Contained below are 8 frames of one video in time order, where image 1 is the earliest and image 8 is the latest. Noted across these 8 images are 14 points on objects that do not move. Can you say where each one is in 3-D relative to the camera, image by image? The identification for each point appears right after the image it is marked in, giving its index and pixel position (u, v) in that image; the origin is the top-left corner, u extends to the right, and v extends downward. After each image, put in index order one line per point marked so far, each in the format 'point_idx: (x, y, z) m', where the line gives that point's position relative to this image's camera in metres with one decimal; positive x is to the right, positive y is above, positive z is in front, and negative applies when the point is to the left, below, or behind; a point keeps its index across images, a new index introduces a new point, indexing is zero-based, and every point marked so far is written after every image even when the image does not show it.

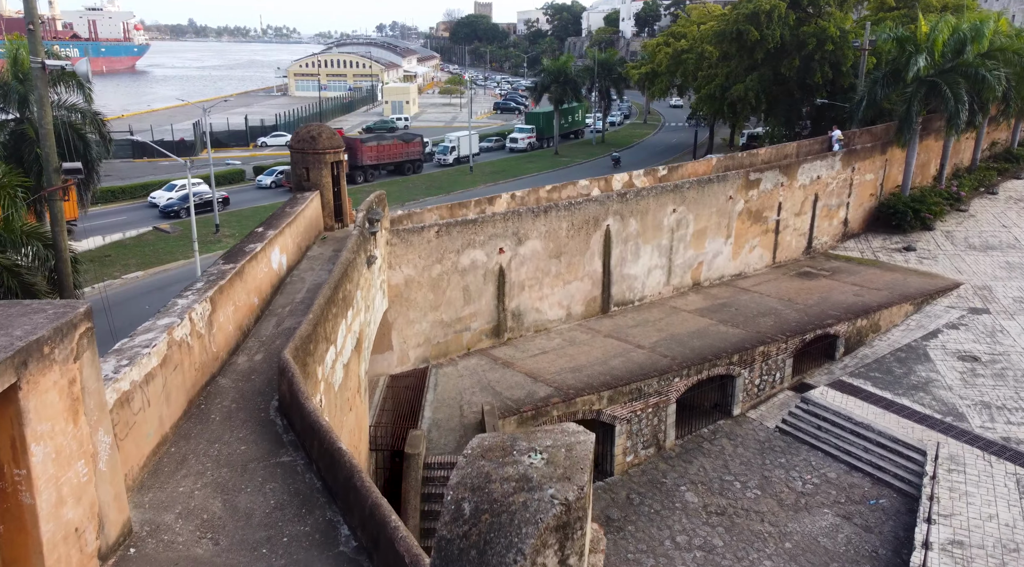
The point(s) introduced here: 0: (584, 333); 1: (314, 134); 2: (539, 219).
0: (+1.5, -1.1, +16.6) m
1: (-3.3, +2.5, +12.9) m
2: (+0.5, +1.3, +15.9) m
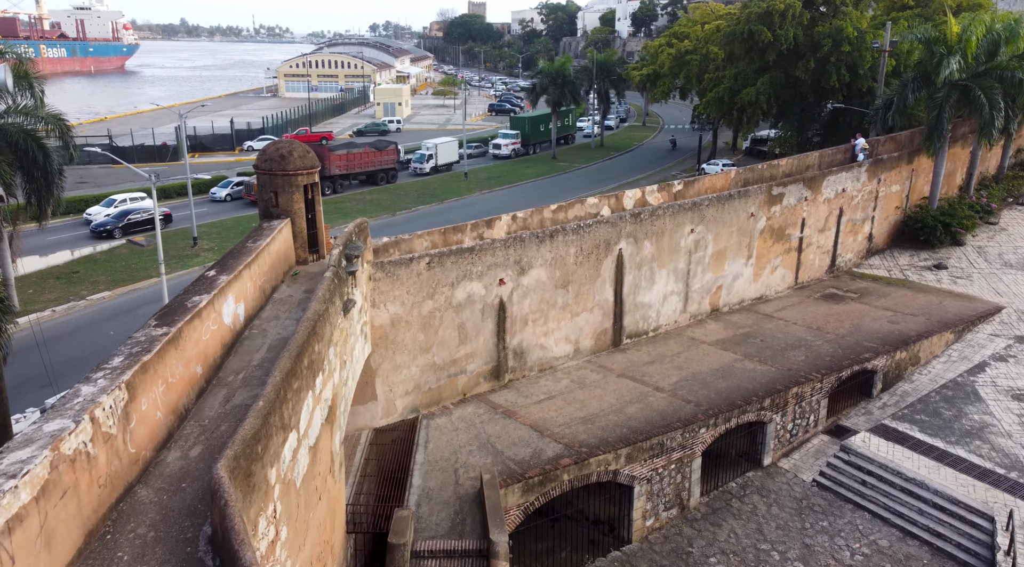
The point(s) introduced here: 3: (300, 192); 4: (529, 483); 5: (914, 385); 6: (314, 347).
0: (+1.6, -1.7, +14.8) m
1: (-3.3, +1.9, +11.0) m
2: (+0.6, +0.7, +14.0) m
3: (-3.1, +1.3, +11.2) m
4: (+0.2, -2.8, +10.9) m
5: (+8.6, -2.1, +16.5) m
6: (-2.0, -0.7, +7.9) m
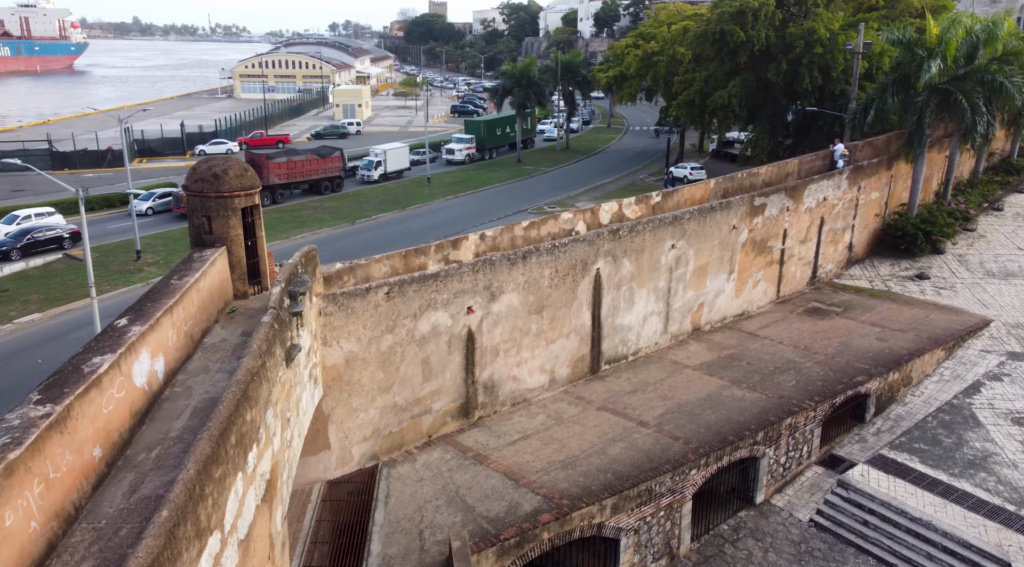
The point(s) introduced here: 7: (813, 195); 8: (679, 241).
0: (+1.0, -2.1, +13.5) m
1: (-3.7, +1.4, +9.6) m
2: (+0.1, +0.3, +12.7) m
3: (-3.5, +0.8, +9.8) m
4: (-0.1, -3.2, +9.6) m
5: (+8.0, -2.5, +15.6) m
6: (-2.2, -1.1, +6.5) m
7: (+7.7, +2.3, +20.0) m
8: (+3.4, +0.9, +15.9) m
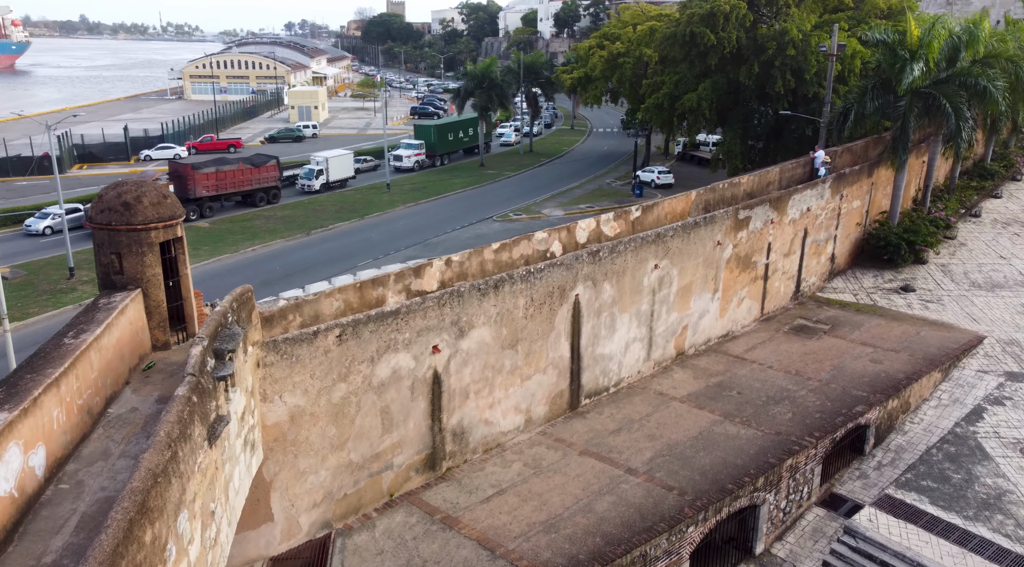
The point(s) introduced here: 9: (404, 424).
0: (+0.6, -2.6, +12.1) m
1: (-3.9, +0.9, +7.9) m
2: (-0.4, -0.2, +11.2) m
3: (-3.7, +0.3, +8.1) m
4: (-0.3, -3.7, +8.1) m
5: (+7.4, -2.9, +14.5) m
6: (-2.3, -1.6, +4.9) m
7: (+6.9, +1.9, +18.8) m
8: (+2.8, +0.4, +14.6) m
9: (-1.5, -1.9, +10.4) m
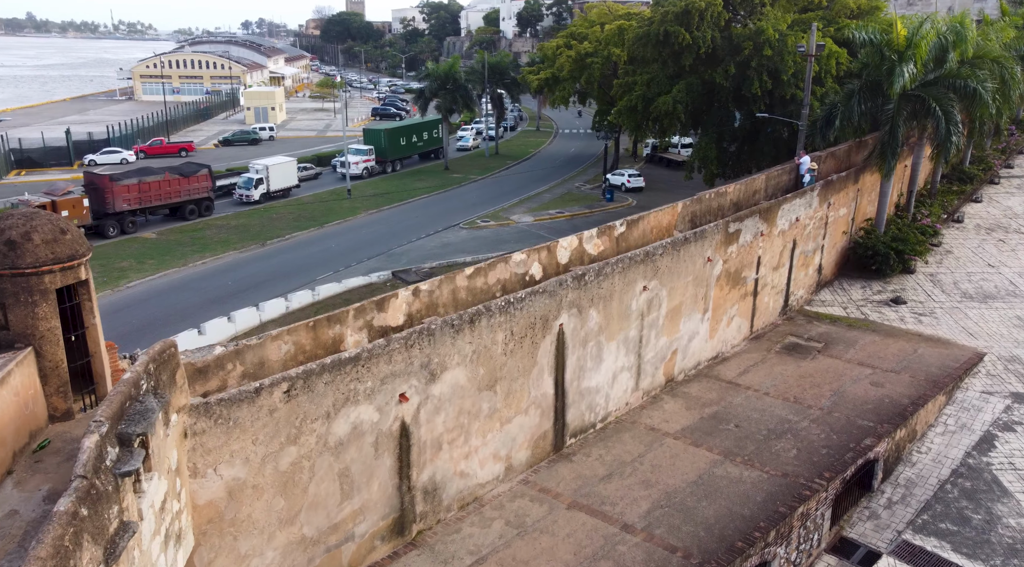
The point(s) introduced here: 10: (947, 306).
0: (+0.3, -3.0, +10.7) m
1: (-4.1, +0.4, +6.3) m
2: (-0.6, -0.7, +9.7) m
3: (-3.9, -0.2, +6.5) m
4: (-0.4, -4.1, +6.6) m
5: (+7.0, -3.2, +13.4) m
6: (-2.3, -2.1, +3.4) m
7: (+6.3, +1.5, +17.7) m
8: (+2.4, 0.0, +13.3) m
9: (-1.7, -2.3, +8.9) m
10: (+11.0, -0.6, +19.7) m
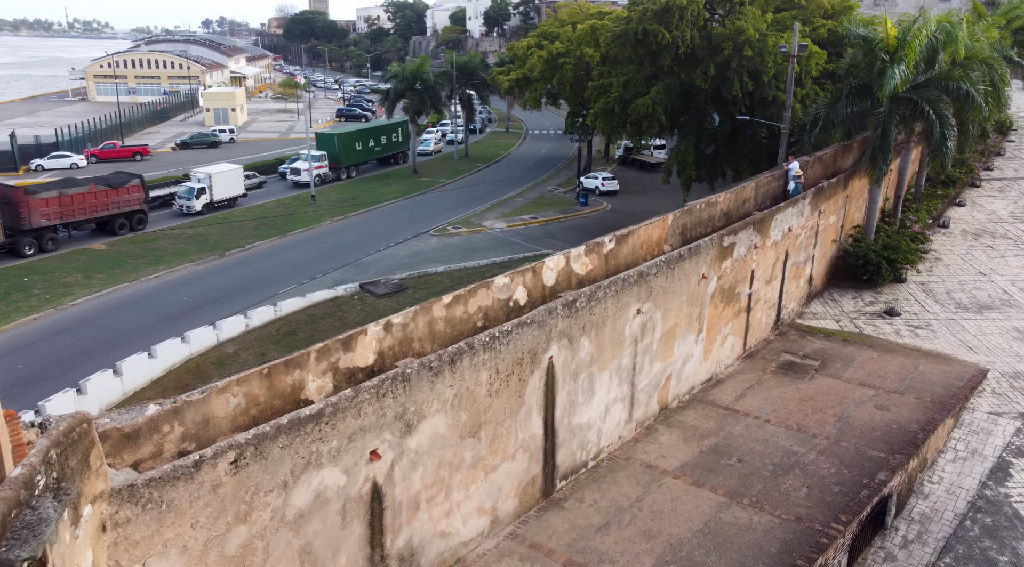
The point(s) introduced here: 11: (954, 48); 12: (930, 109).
0: (+0.2, -3.4, +9.4) m
1: (-4.1, 0.0, +4.9) m
2: (-0.8, -1.0, +8.5) m
3: (-3.9, -0.6, +5.1) m
4: (-0.4, -4.5, +5.4) m
5: (+6.8, -3.5, +12.4) m
6: (-2.2, -2.5, +2.1) m
7: (+5.8, +1.2, +16.7) m
8: (+2.1, -0.3, +12.1) m
9: (-1.8, -2.7, +7.6) m
10: (+10.5, -0.8, +18.9) m
11: (+11.4, +6.0, +19.9) m
12: (+10.5, +4.4, +19.5) m
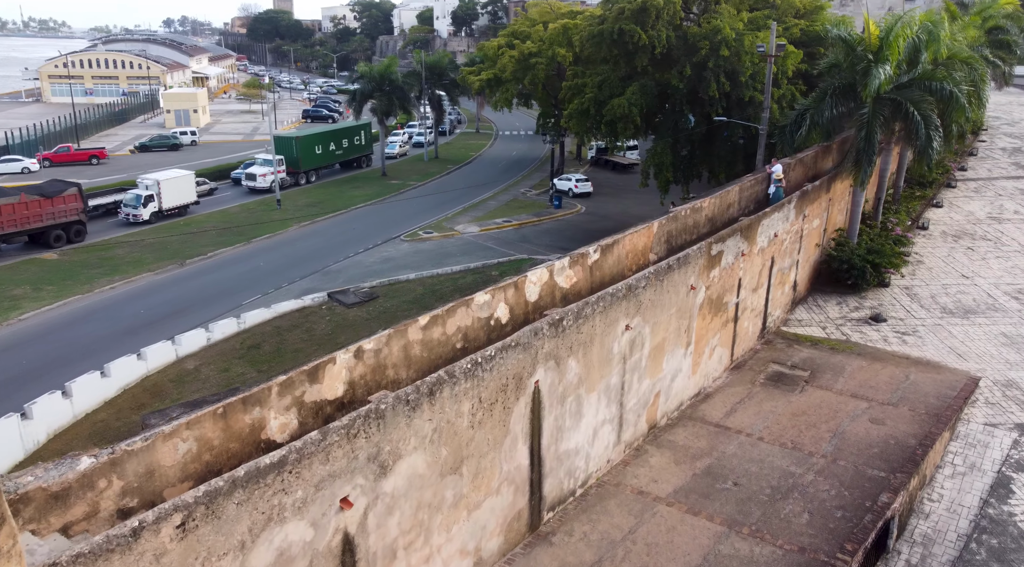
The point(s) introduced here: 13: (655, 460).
0: (0.0, -3.6, +8.6) m
1: (-4.1, -0.3, +3.9) m
2: (-0.9, -1.3, +7.6) m
3: (-3.9, -0.8, +4.2) m
4: (-0.4, -4.8, +4.6) m
5: (+6.5, -3.7, +11.9) m
6: (-2.1, -2.7, +1.2) m
7: (+5.3, +1.1, +16.1) m
8: (+1.8, -0.5, +11.4) m
9: (-1.8, -3.0, +6.7) m
10: (+9.9, -0.9, +18.5) m
11: (+10.7, +5.9, +19.5) m
12: (+9.8, +4.3, +19.1) m
13: (+2.2, -2.7, +12.0) m
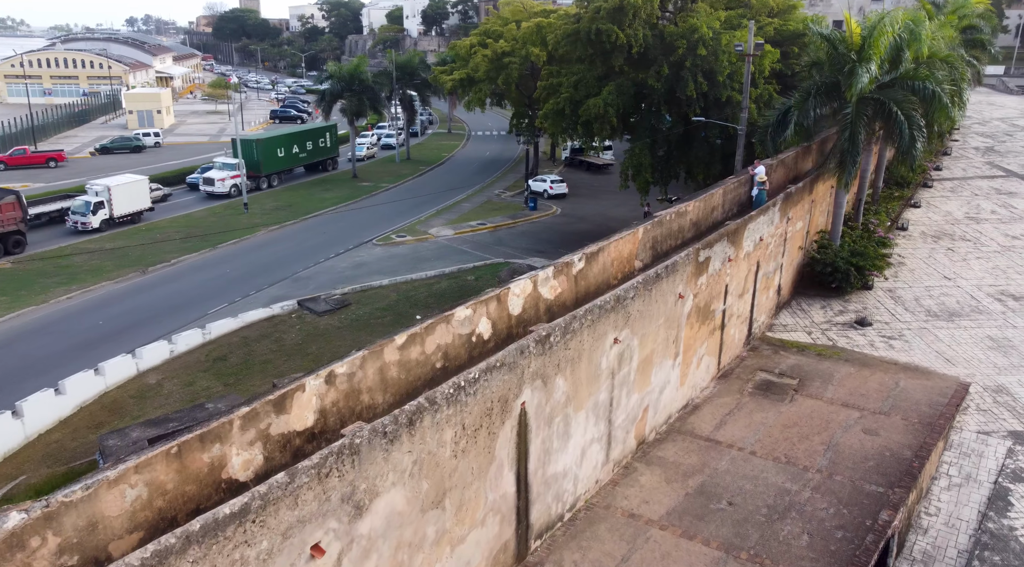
0: (-0.1, -3.8, +8.0) m
1: (-4.1, -0.5, +3.1) m
2: (-1.0, -1.4, +6.9) m
3: (-3.9, -1.0, +3.4) m
4: (-0.3, -4.9, +3.9) m
5: (+6.2, -3.8, +11.5) m
6: (-1.9, -2.9, +0.5) m
7: (+4.8, +0.9, +15.6) m
8: (+1.5, -0.7, +10.8) m
9: (-1.9, -3.1, +6.0) m
10: (+9.4, -1.0, +18.2) m
11: (+10.1, +5.9, +19.2) m
12: (+9.3, +4.2, +18.8) m
13: (+2.0, -2.9, +11.4) m
